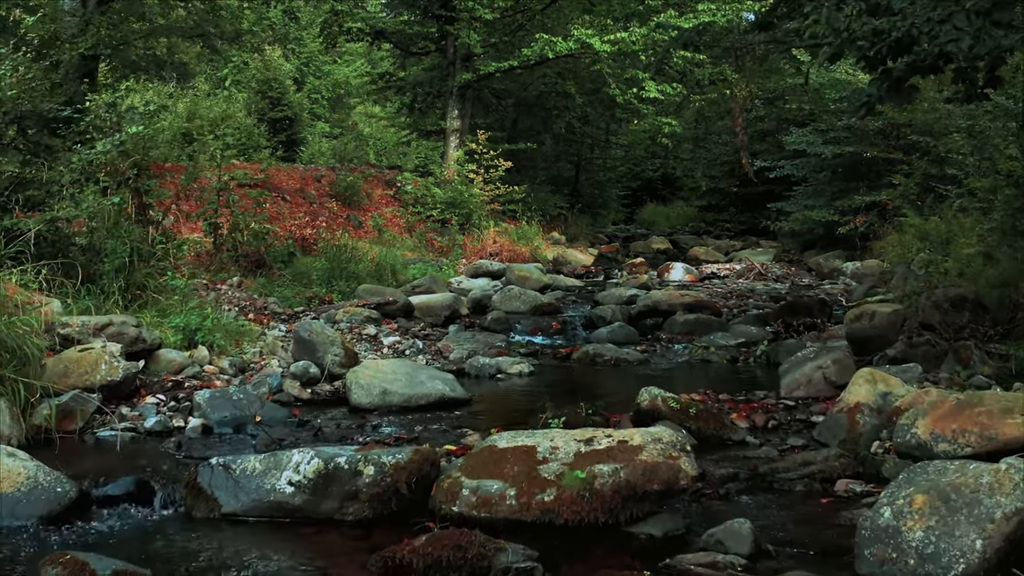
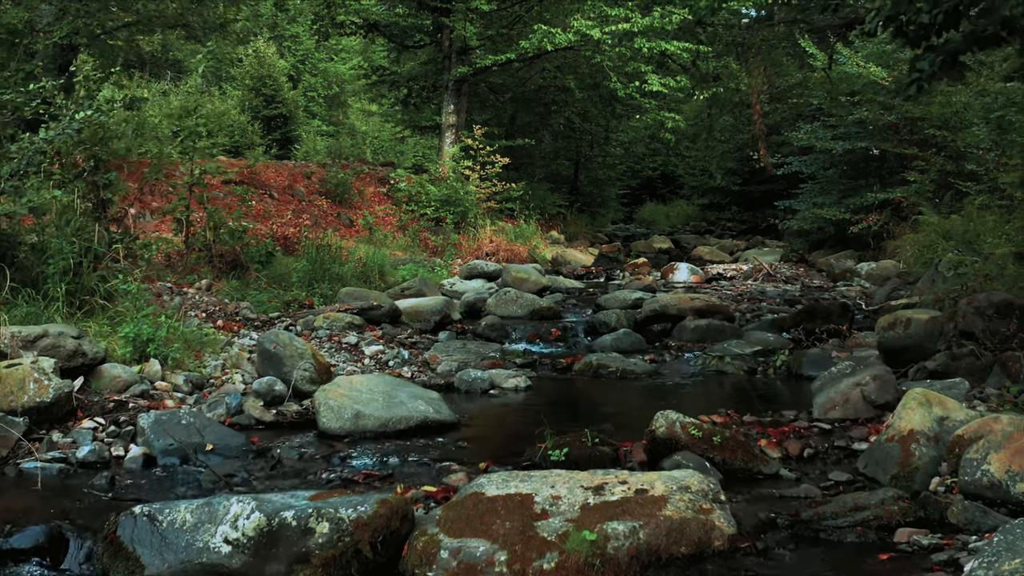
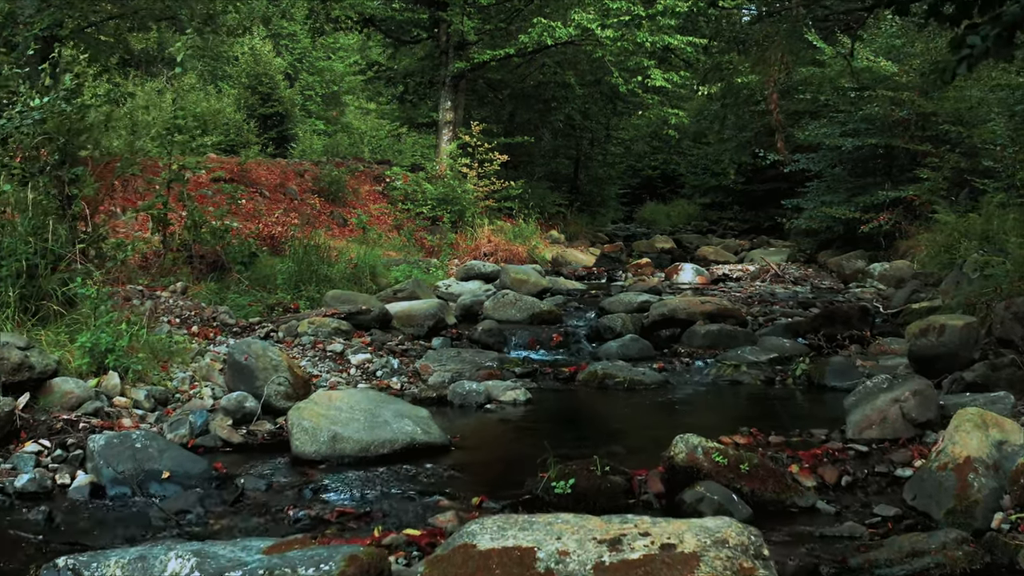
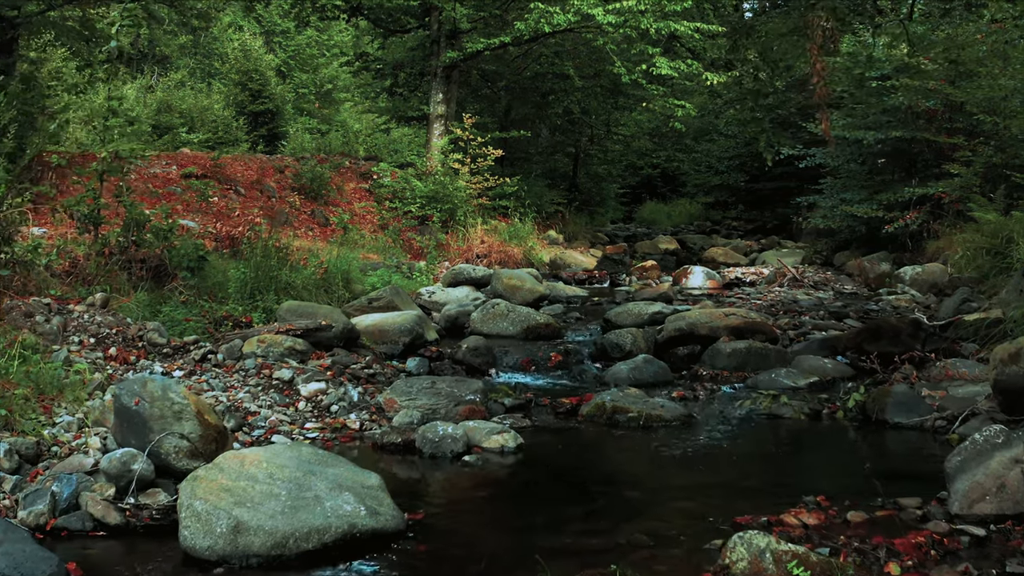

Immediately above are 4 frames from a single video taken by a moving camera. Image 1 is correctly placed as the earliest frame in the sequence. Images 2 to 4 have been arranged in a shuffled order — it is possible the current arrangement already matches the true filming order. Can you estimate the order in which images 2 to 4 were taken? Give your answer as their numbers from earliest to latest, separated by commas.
2, 3, 4
